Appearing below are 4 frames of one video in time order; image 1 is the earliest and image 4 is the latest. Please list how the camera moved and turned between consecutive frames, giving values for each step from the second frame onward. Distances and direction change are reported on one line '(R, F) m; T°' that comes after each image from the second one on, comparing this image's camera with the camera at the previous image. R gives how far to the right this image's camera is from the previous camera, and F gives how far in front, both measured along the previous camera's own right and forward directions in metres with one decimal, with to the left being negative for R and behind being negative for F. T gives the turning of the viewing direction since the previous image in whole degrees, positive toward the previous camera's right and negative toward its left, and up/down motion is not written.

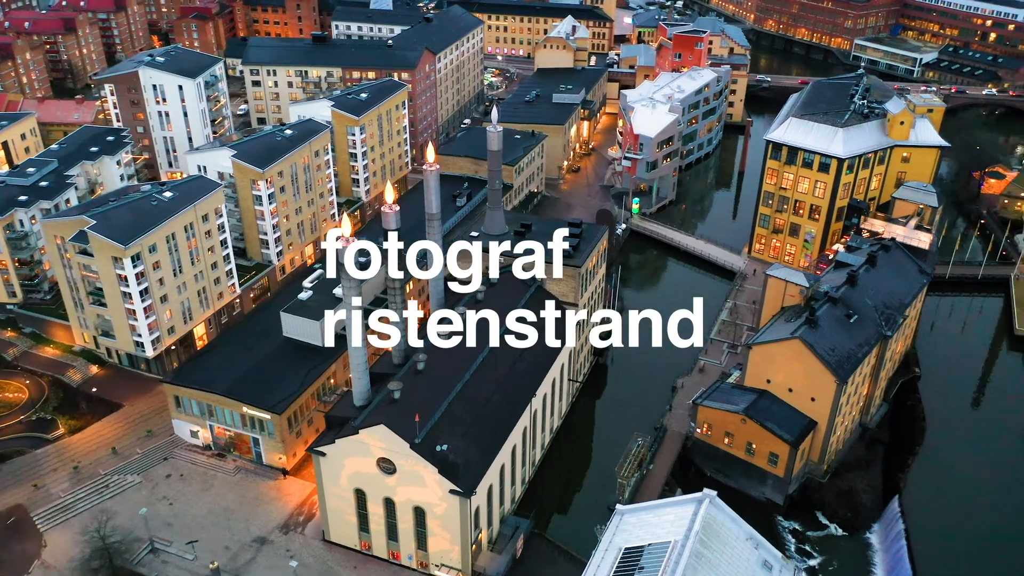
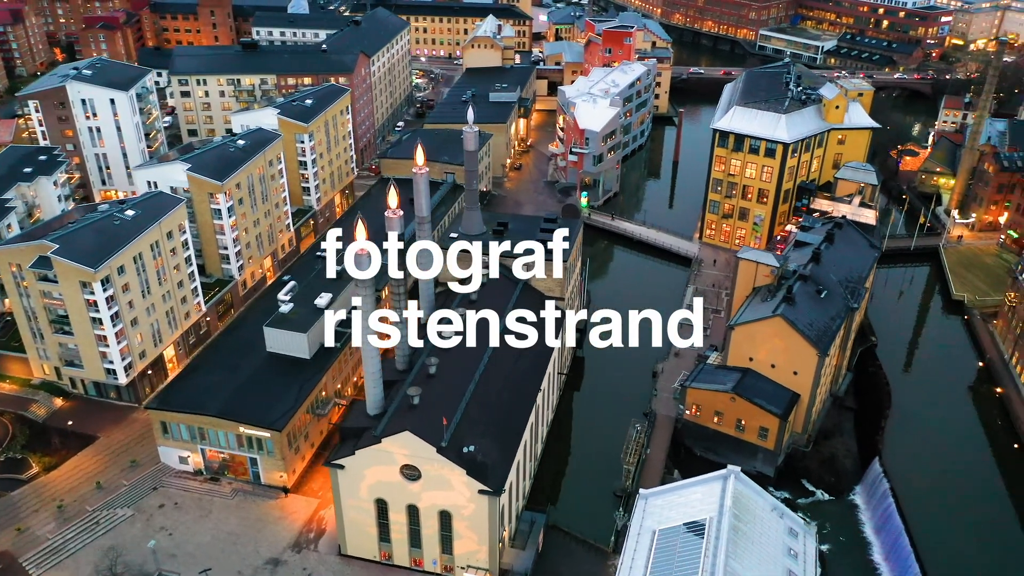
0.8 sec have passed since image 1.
(-6.6, 0.0) m; +7°
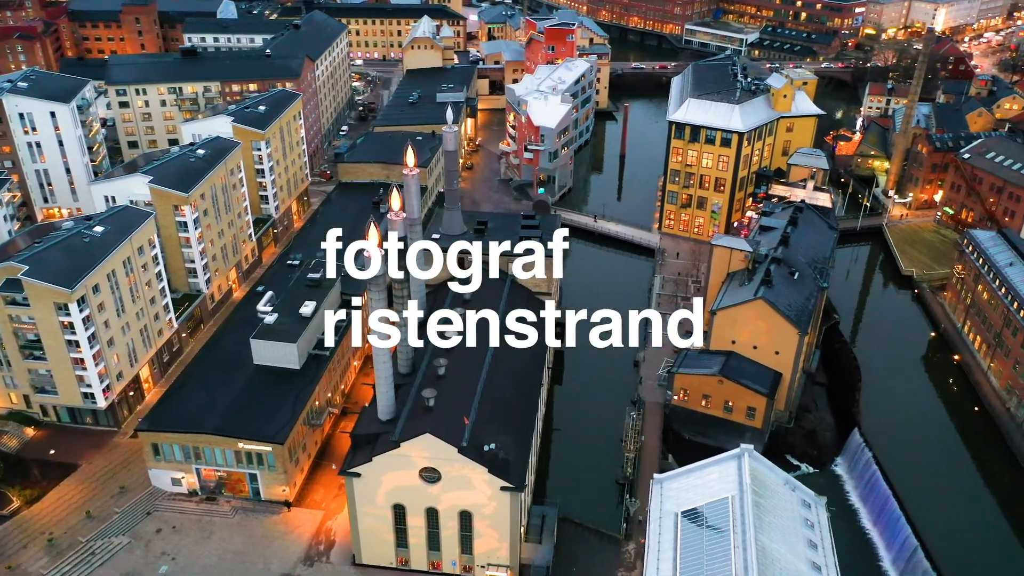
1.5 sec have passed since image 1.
(-5.3, 0.0) m; +6°
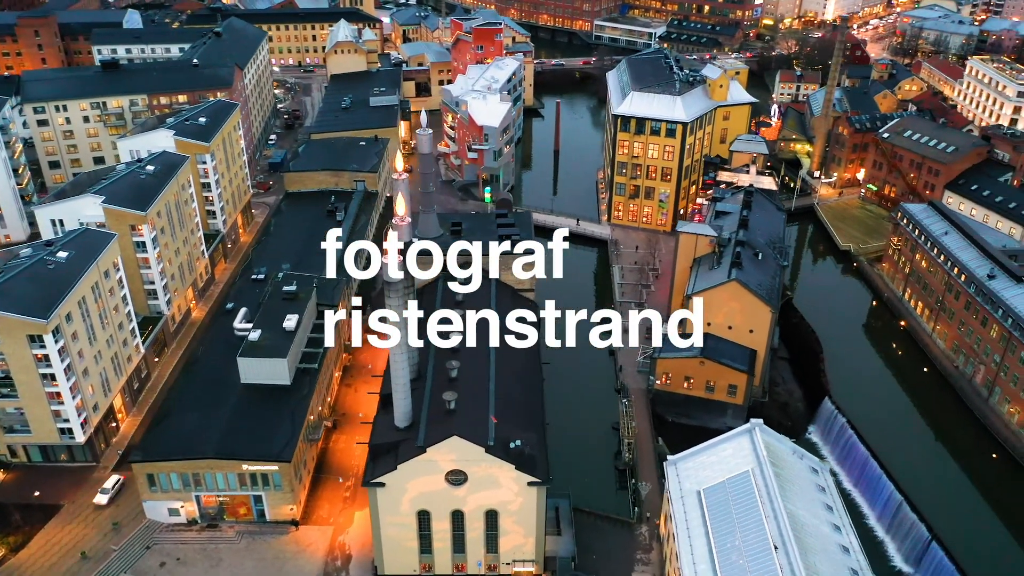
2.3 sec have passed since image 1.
(-6.7, 0.0) m; +7°
